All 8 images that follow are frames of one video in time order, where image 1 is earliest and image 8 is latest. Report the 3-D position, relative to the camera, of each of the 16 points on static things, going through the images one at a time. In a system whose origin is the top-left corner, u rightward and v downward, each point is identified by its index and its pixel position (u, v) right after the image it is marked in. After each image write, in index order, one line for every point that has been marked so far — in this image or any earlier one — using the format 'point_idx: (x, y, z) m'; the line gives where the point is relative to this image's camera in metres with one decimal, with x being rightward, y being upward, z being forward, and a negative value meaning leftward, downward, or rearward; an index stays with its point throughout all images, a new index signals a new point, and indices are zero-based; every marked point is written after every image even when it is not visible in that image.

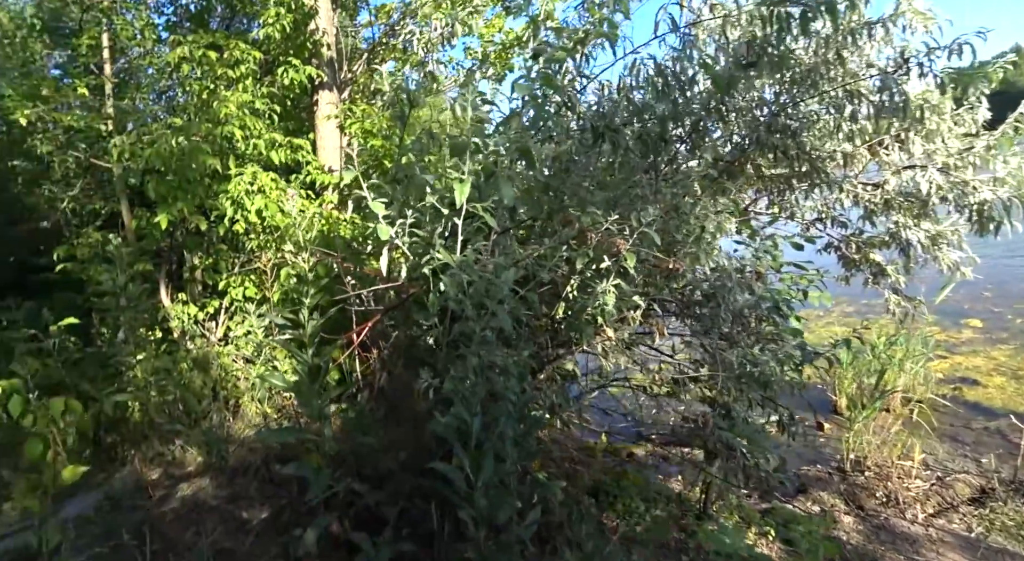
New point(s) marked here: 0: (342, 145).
0: (-1.3, +1.1, +4.7) m
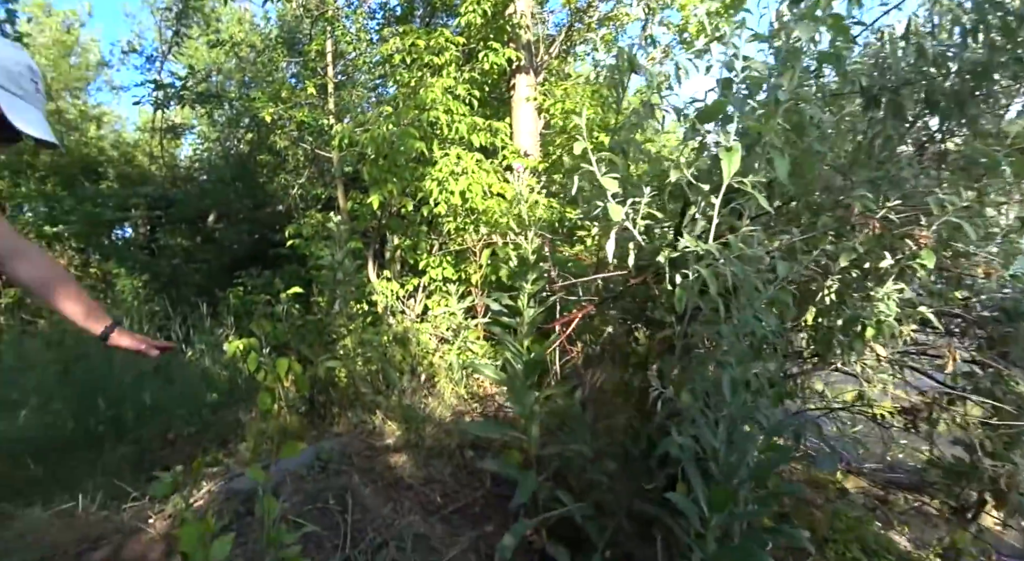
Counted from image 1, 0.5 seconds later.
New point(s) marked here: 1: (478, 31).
0: (+0.2, +1.2, +4.7) m
1: (-0.3, +1.9, +4.7) m
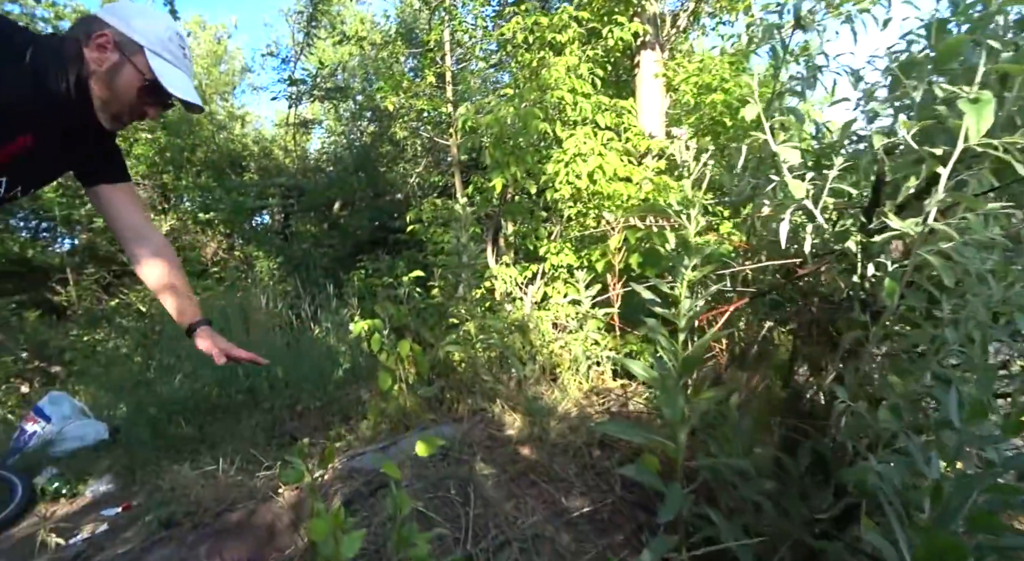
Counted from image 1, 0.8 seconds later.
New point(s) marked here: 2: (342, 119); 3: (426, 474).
0: (+1.1, +1.3, +4.4) m
1: (+0.7, +2.0, +4.4) m
2: (-2.4, +2.3, +8.5) m
3: (-0.3, -0.6, +1.9) m
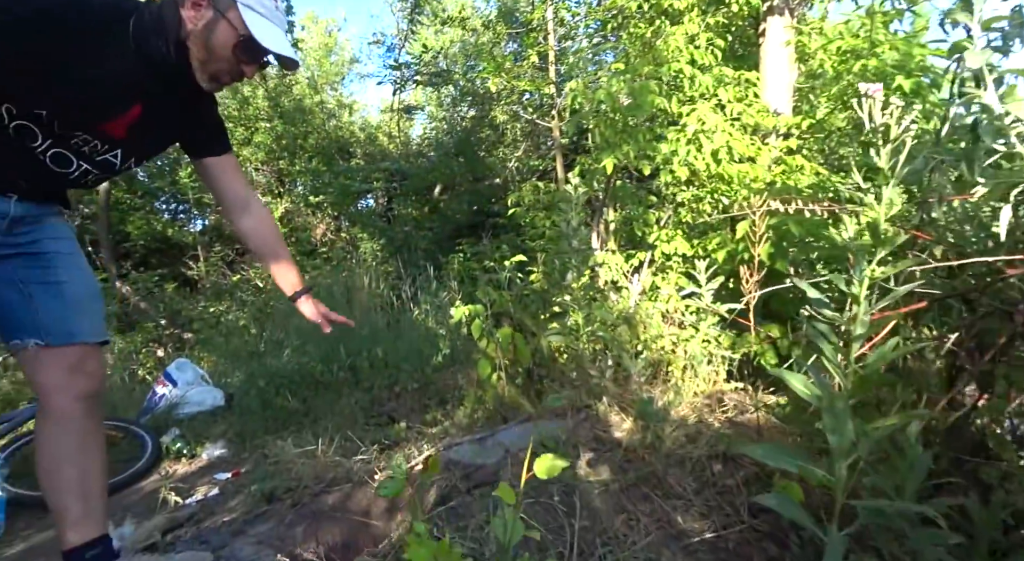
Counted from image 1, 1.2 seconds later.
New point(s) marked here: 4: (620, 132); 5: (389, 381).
0: (+1.9, +1.3, +4.0) m
1: (+1.4, +2.1, +4.1) m
2: (-1.0, +2.5, +8.6) m
3: (0.0, -0.6, +1.8) m
4: (+0.6, +0.9, +3.5) m
5: (-0.8, -0.7, +4.0) m
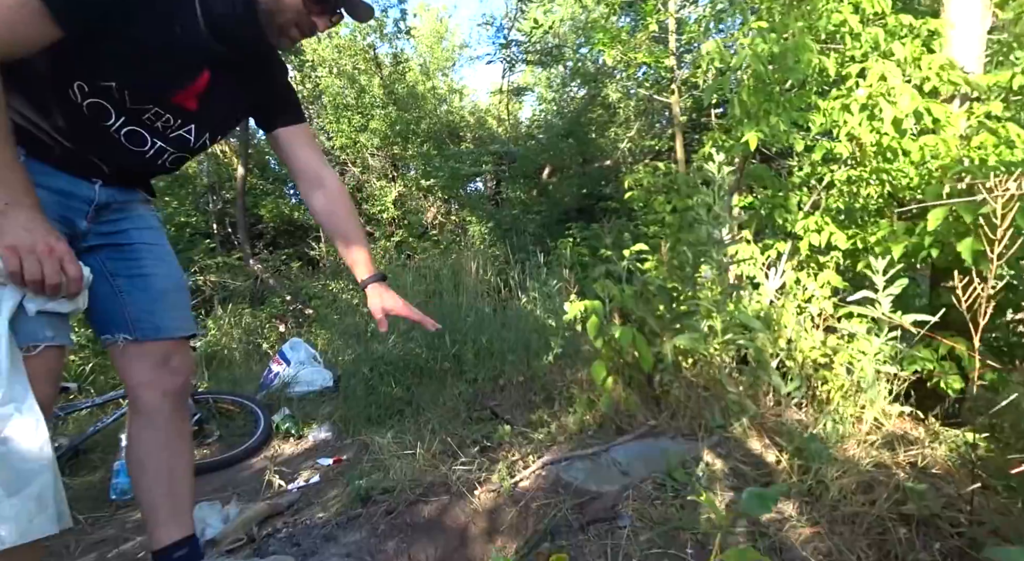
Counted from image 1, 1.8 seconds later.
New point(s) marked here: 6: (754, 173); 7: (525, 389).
0: (+2.5, +1.3, +3.2) m
1: (+2.2, +2.1, +3.4) m
2: (+0.6, +2.7, +8.2) m
3: (+0.3, -0.6, +1.5) m
4: (+1.2, +0.9, +3.1) m
5: (-0.1, -0.6, +3.8) m
6: (+1.3, +0.6, +3.3) m
7: (+0.1, -0.6, +3.6) m
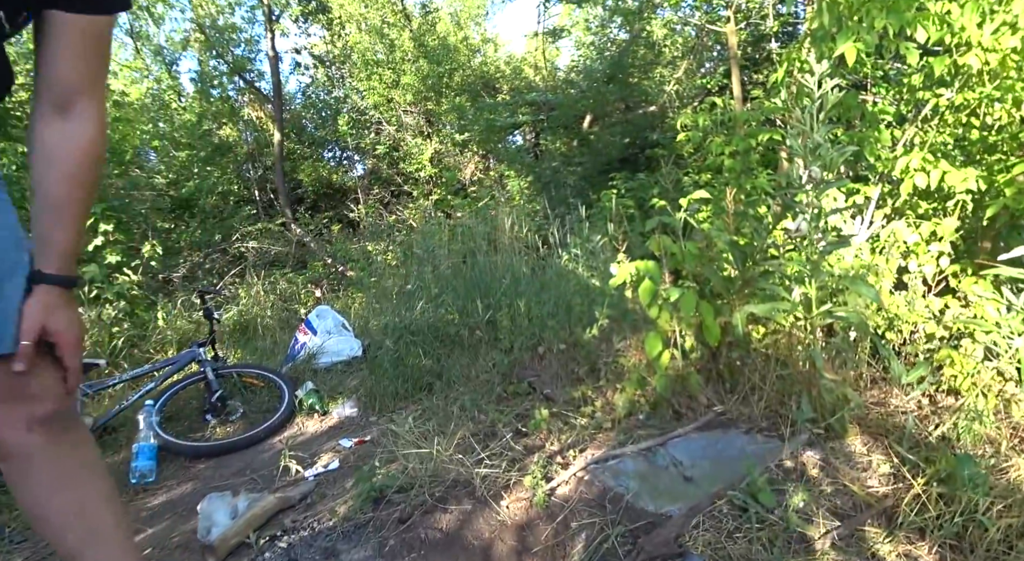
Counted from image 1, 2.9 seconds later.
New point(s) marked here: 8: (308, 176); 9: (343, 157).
0: (+2.7, +1.6, +2.5) m
1: (+2.3, +2.4, +2.7) m
2: (+1.0, +3.3, +7.6) m
3: (+0.4, -0.5, +1.1) m
4: (+1.4, +1.1, +2.5) m
5: (+0.1, -0.4, +3.4) m
6: (+1.5, +0.8, +2.8) m
7: (+0.3, -0.4, +3.2) m
8: (-3.3, +1.6, +9.4) m
9: (-2.7, +2.0, +9.8) m
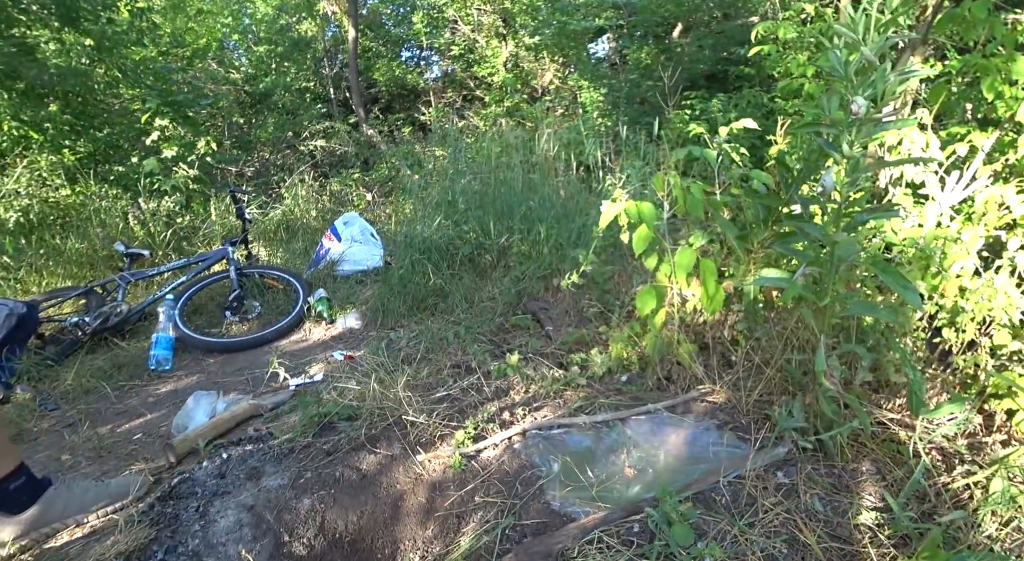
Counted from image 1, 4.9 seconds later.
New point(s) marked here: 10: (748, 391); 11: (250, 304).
0: (+2.7, +1.5, +1.7) m
1: (+2.5, +2.4, +1.7) m
2: (+2.0, +4.1, +6.5) m
3: (+0.1, -0.5, +0.9) m
4: (+1.4, +1.2, +1.8) m
5: (+0.2, 0.0, +3.1) m
6: (+1.5, +1.0, +2.2) m
7: (+0.3, -0.1, +2.9) m
8: (-2.1, +3.2, +9.2) m
9: (-1.5, +3.5, +9.4) m
10: (+0.8, -0.3, +1.9) m
11: (-1.7, -0.1, +3.9) m
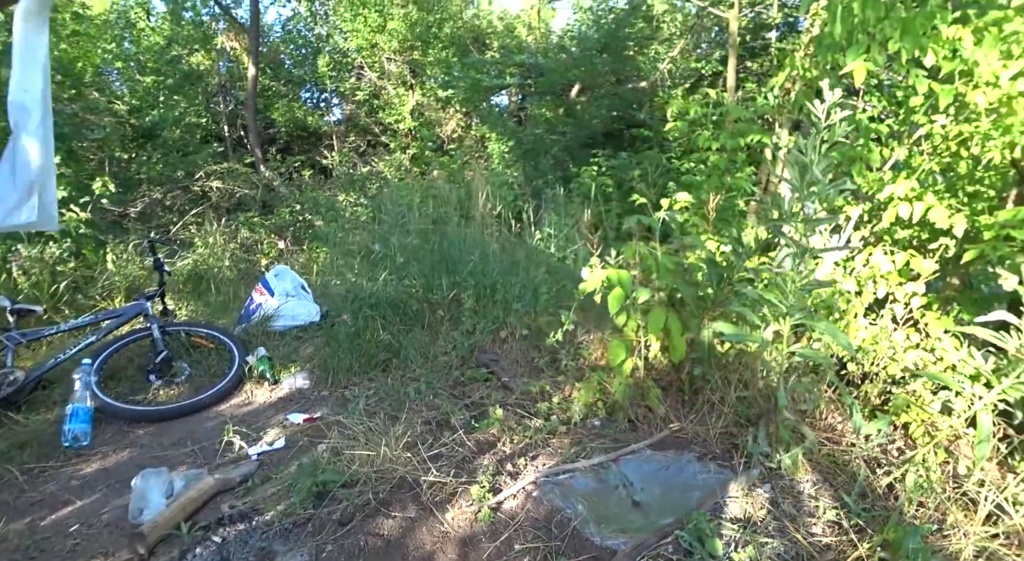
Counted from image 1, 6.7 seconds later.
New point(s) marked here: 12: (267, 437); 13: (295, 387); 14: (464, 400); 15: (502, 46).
0: (+2.7, +1.4, +2.5) m
1: (+2.4, +2.2, +2.5) m
2: (+1.0, +3.6, +7.3) m
3: (+0.3, -0.6, +1.1) m
4: (+1.3, +1.0, +2.4) m
5: (-0.1, -0.3, +3.3) m
6: (+1.4, +0.7, +2.7) m
7: (+0.1, -0.4, +3.1) m
8: (-3.6, +2.5, +9.0) m
9: (-2.9, +2.8, +9.4) m
10: (+0.7, -0.5, +2.2) m
11: (-2.1, -0.5, +3.7) m
12: (-1.1, -0.7, +2.8) m
13: (-1.2, -0.6, +3.4) m
14: (-0.2, -0.6, +2.9) m
15: (-0.2, +3.3, +8.5) m
